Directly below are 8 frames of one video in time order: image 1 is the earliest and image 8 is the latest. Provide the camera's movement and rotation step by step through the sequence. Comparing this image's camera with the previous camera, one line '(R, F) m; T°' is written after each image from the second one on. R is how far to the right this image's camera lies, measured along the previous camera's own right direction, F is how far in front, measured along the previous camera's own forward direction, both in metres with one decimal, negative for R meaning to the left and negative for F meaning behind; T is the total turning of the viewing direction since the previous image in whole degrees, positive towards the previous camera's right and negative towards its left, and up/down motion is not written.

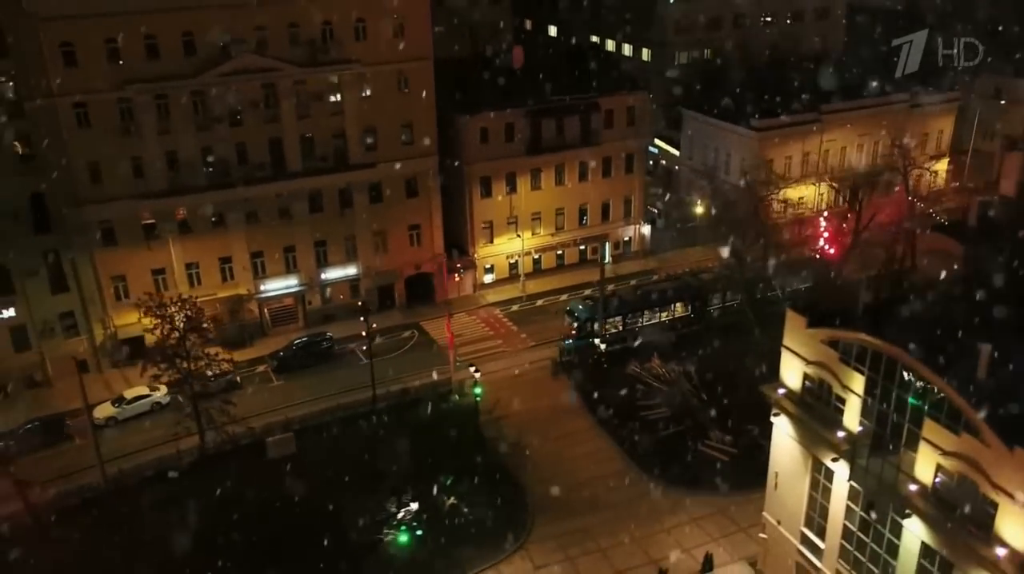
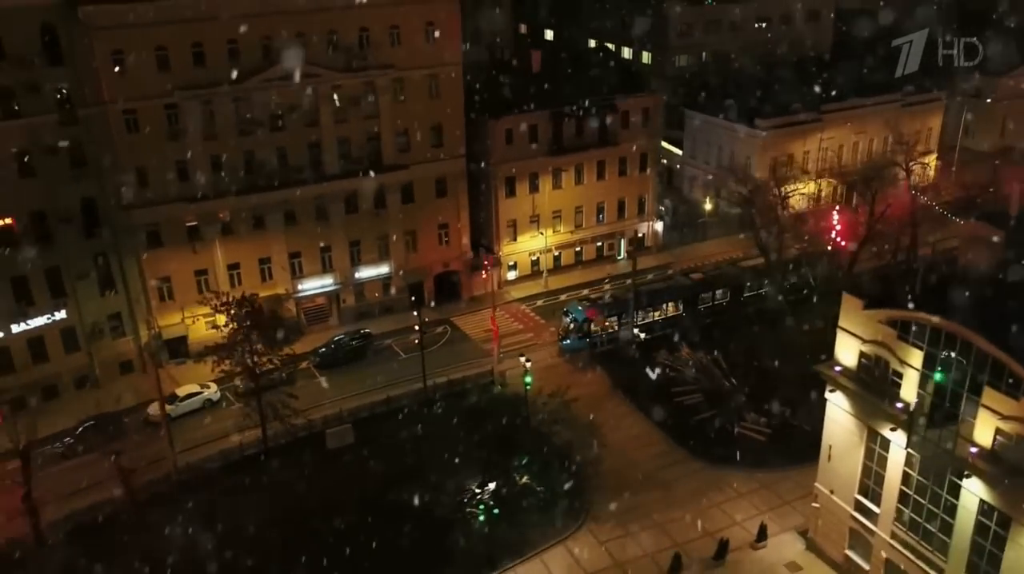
(-3.1, -1.5) m; +2°
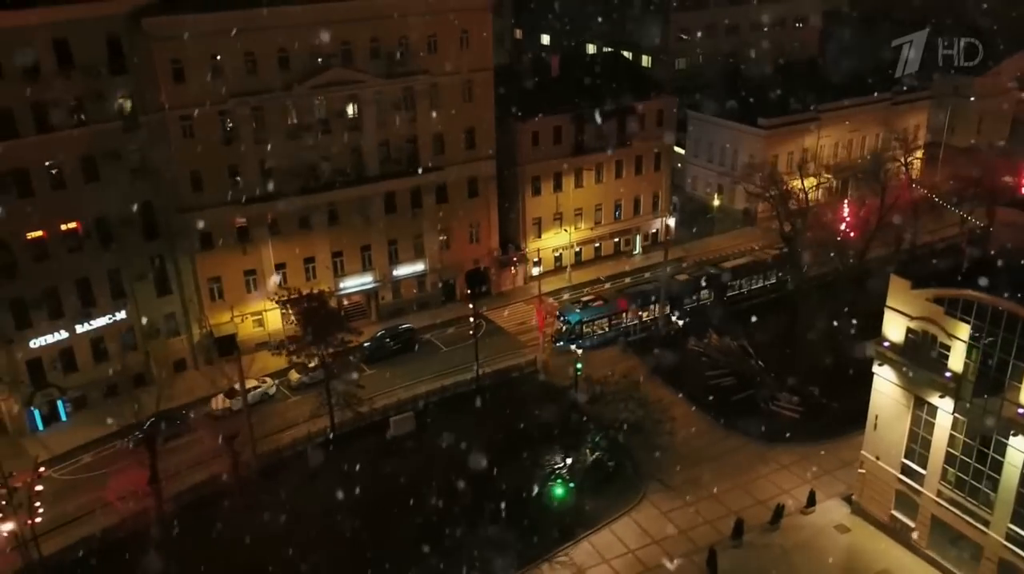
(-3.5, -2.0) m; +3°
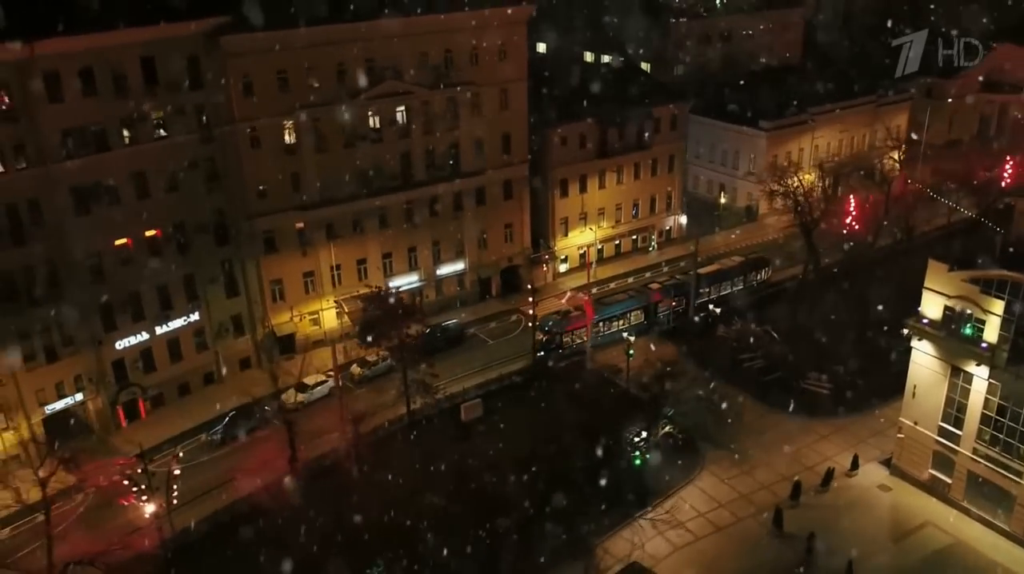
(-4.4, -2.9) m; +3°
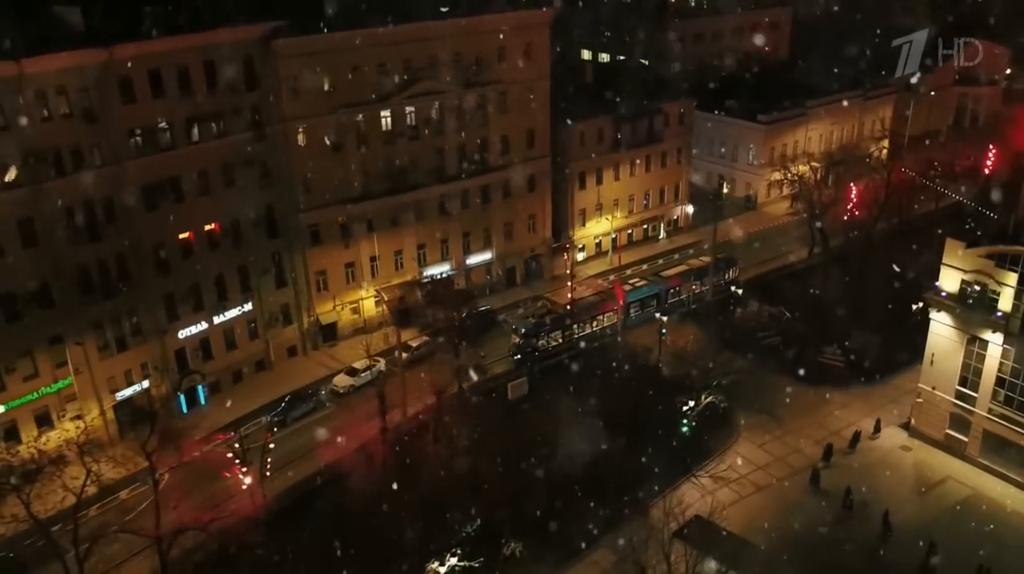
(-3.4, -2.5) m; +2°
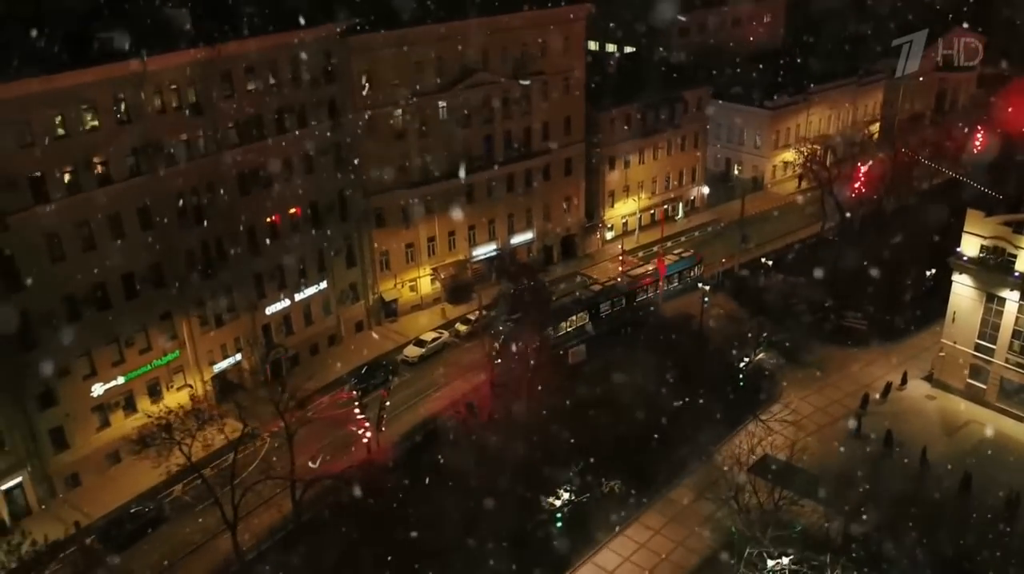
(-4.7, -3.7) m; +2°
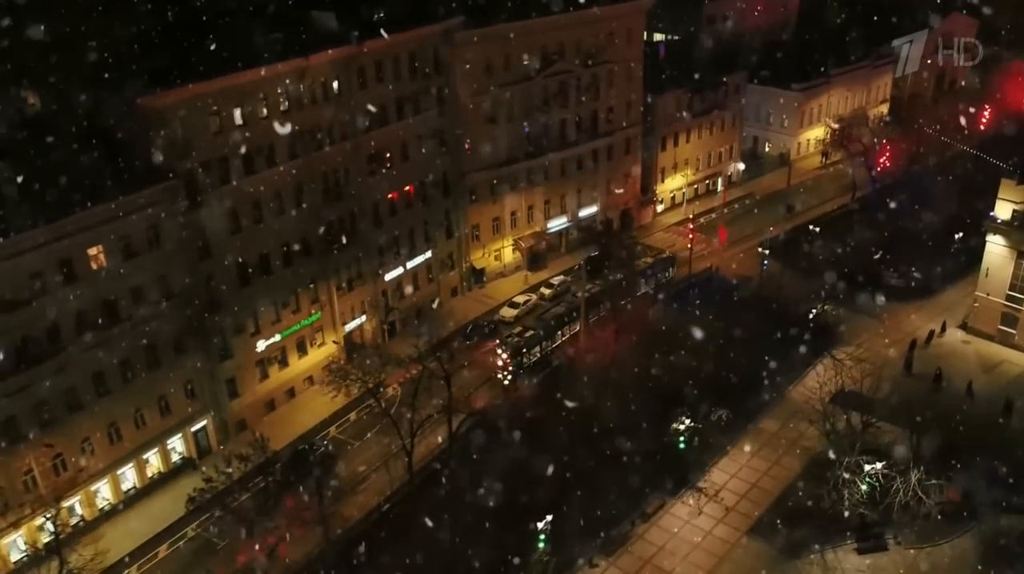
(-6.2, -5.8) m; +2°
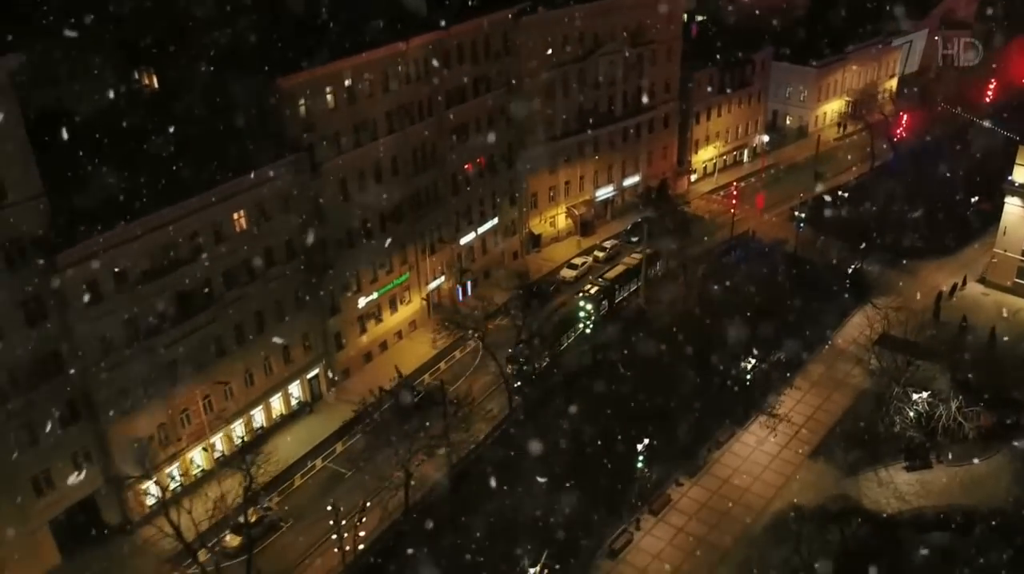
(-4.7, -4.8) m; +1°
